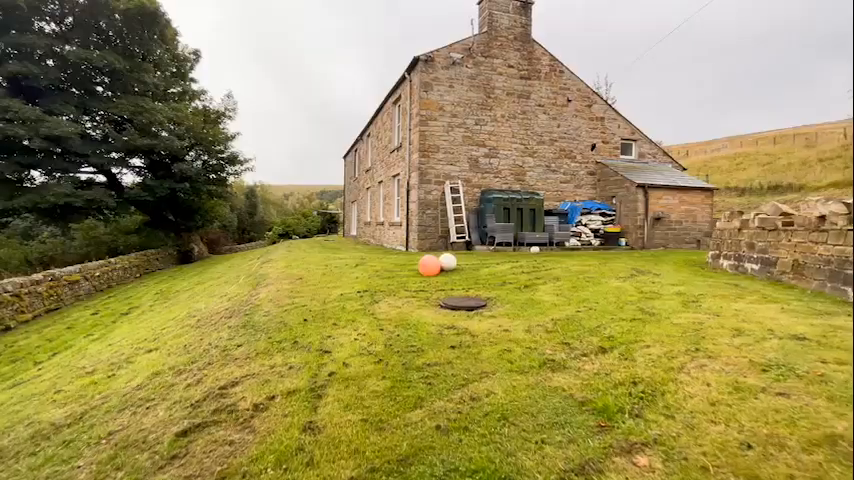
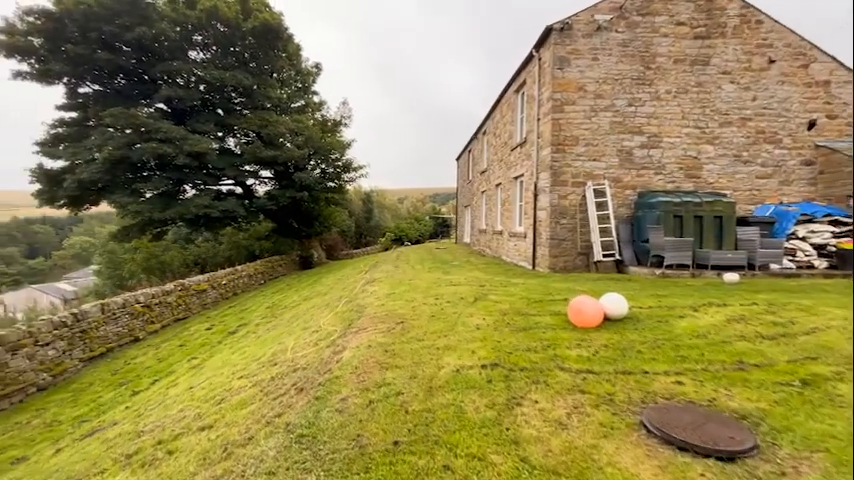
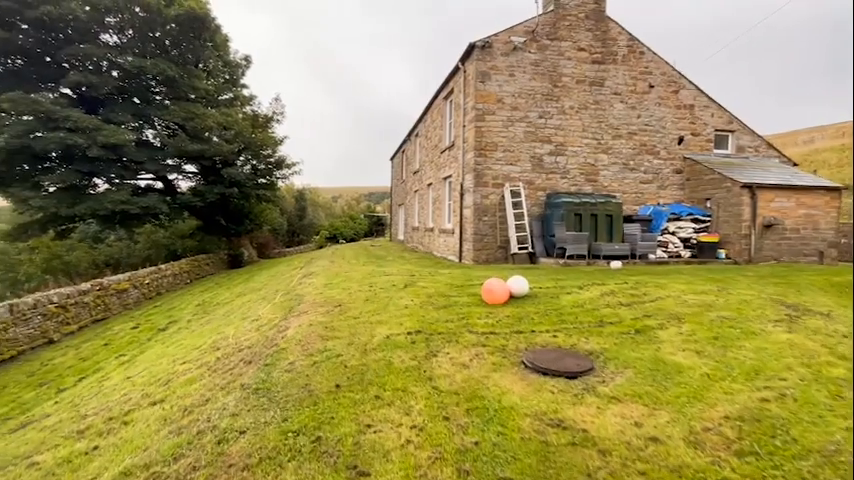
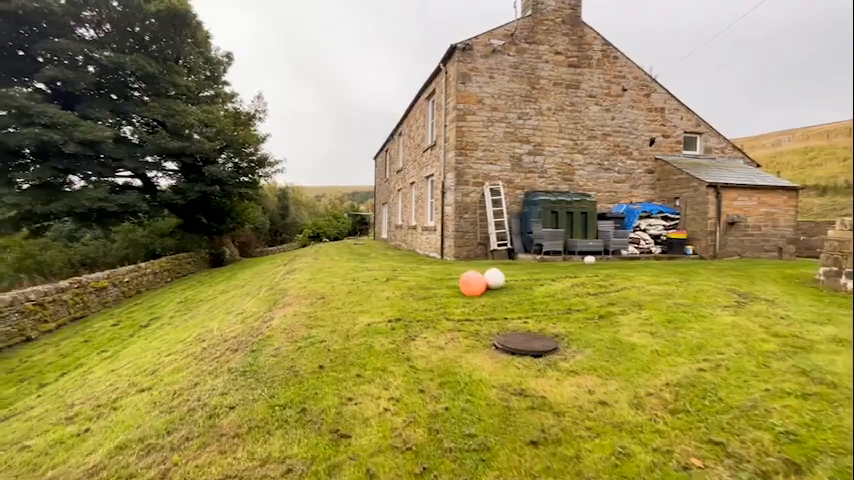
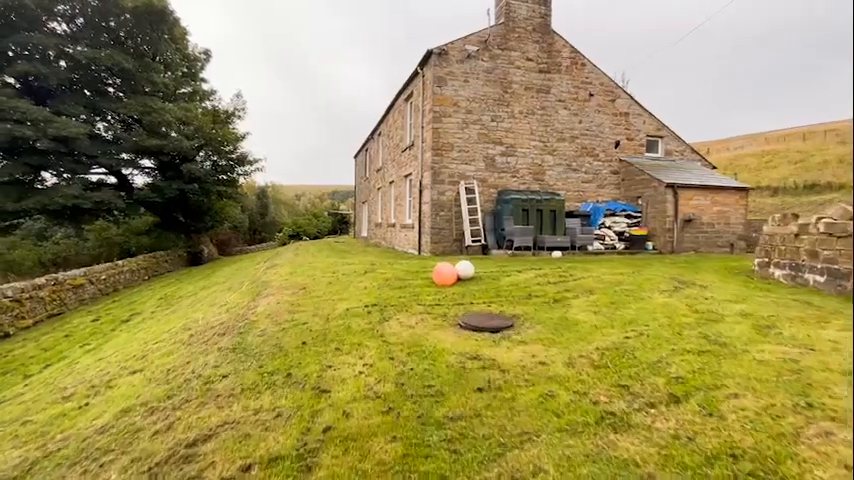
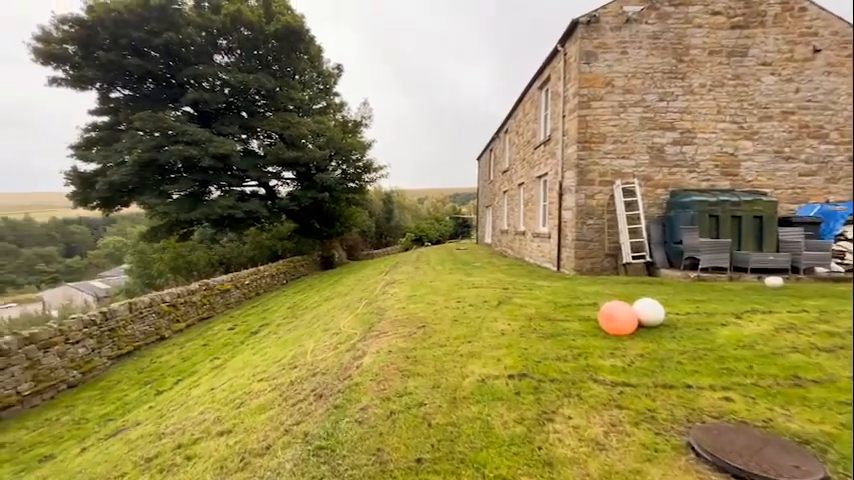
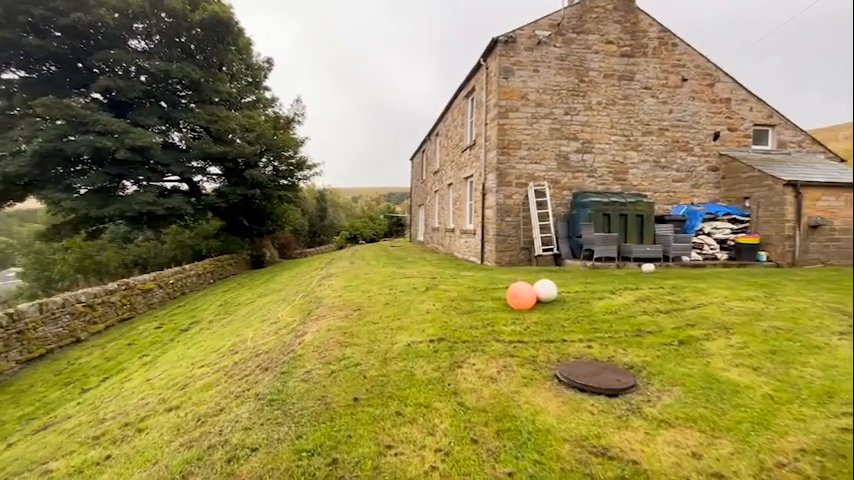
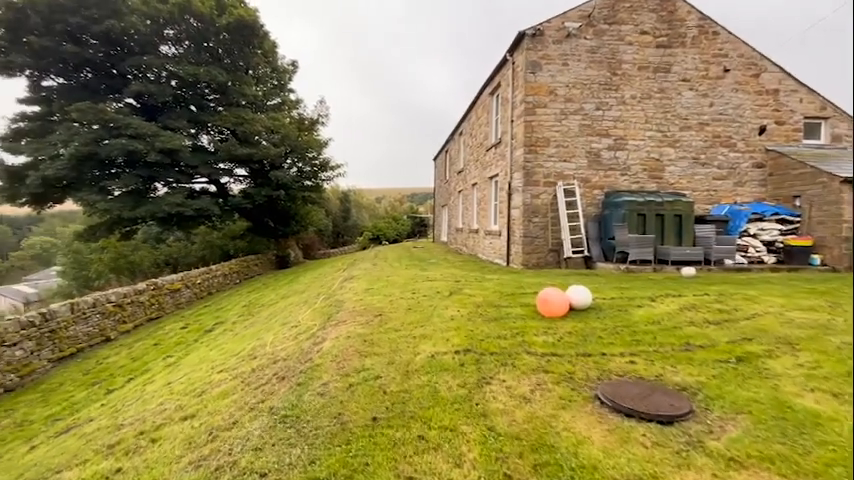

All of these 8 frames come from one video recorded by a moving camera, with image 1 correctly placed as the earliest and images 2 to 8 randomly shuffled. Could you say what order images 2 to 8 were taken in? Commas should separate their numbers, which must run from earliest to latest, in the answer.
5, 4, 3, 7, 8, 2, 6
